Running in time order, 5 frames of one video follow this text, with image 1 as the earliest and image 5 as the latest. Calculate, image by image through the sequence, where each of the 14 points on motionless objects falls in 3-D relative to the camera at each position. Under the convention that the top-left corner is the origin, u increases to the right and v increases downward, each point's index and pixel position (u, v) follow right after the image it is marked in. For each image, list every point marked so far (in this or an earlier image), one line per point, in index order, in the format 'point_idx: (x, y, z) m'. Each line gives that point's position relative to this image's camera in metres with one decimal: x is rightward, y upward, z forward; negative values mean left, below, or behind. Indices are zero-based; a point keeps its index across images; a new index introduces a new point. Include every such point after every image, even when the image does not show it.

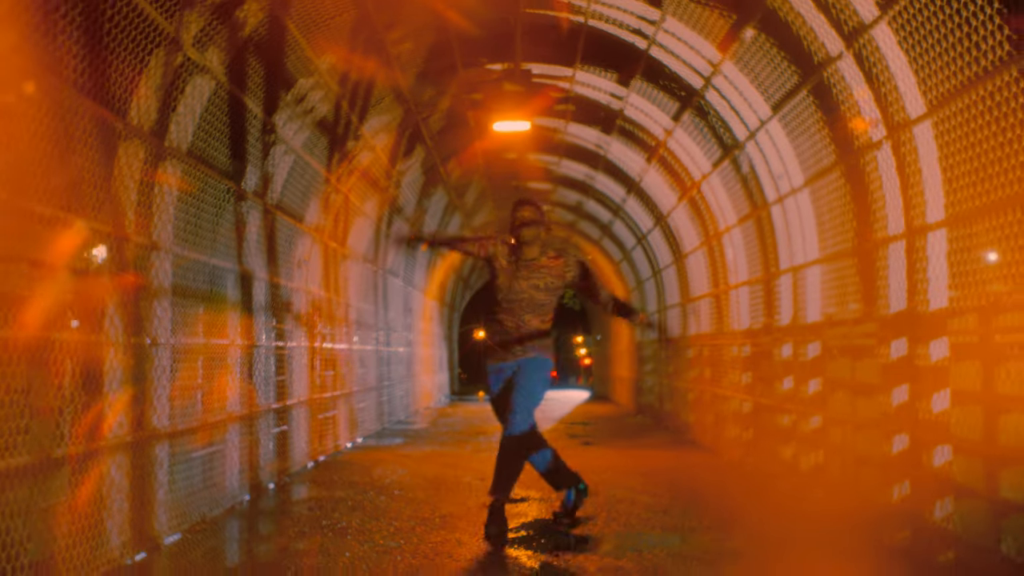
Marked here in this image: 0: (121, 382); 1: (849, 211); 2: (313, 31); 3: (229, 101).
0: (-1.3, -0.3, +4.8) m
1: (+1.4, +0.3, +5.7) m
2: (-0.9, +1.1, +5.8) m
3: (-1.1, +0.8, +5.6) m
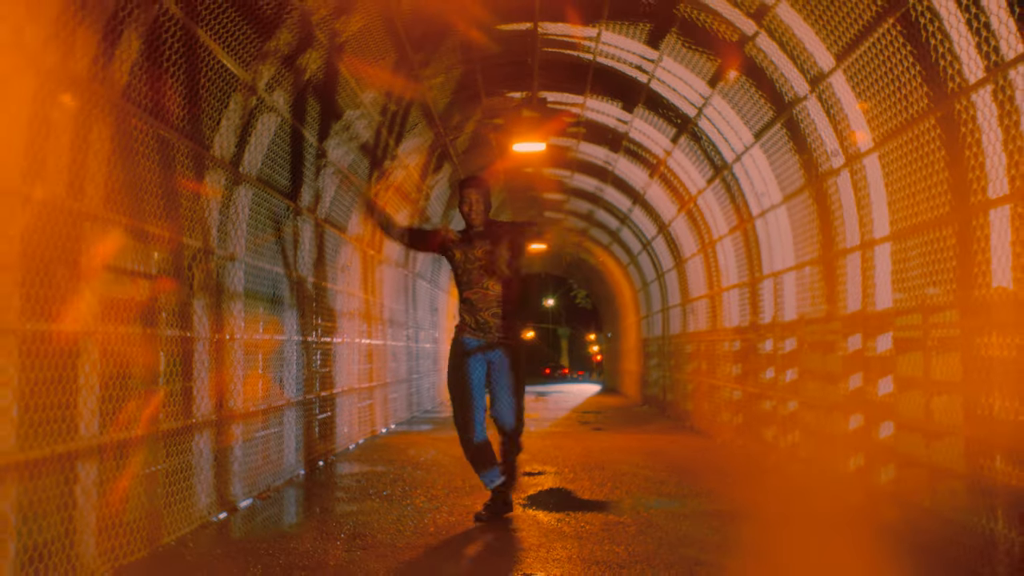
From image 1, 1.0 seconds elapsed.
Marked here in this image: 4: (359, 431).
0: (-1.3, -0.3, +5.7) m
1: (+1.5, +0.3, +6.6) m
2: (-0.8, +1.1, +6.8) m
3: (-1.1, +0.8, +6.5) m
4: (-1.0, -0.9, +8.8) m
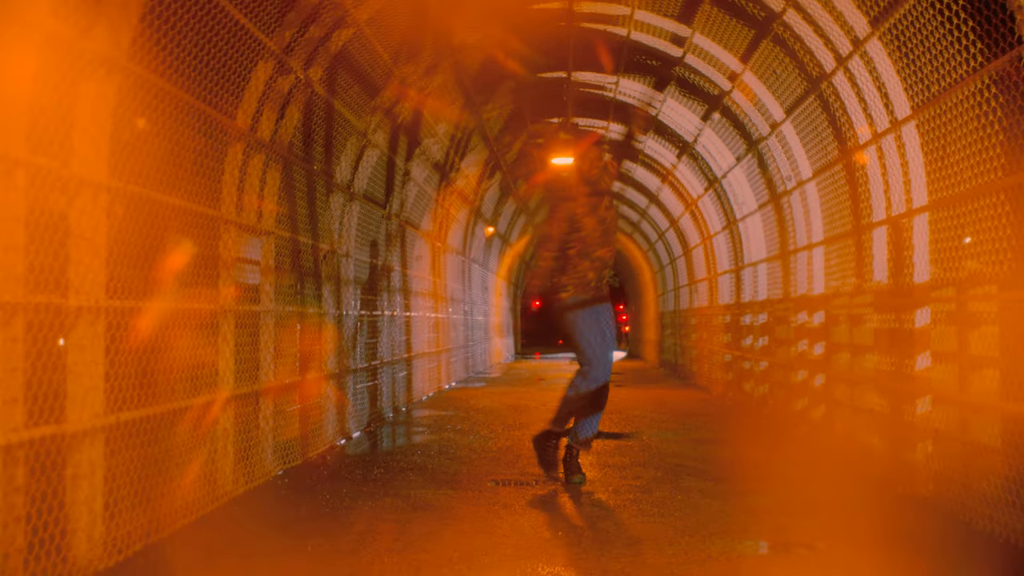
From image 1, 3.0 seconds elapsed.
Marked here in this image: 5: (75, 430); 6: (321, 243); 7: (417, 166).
0: (-1.0, -0.3, +7.9) m
1: (+1.7, +0.4, +8.7) m
2: (-0.5, +1.2, +8.9) m
3: (-0.8, +0.8, +8.6) m
4: (-0.7, -0.8, +10.9) m
5: (-1.3, -0.4, +3.9) m
6: (-1.1, +0.3, +7.6) m
7: (-0.7, +0.9, +9.5) m
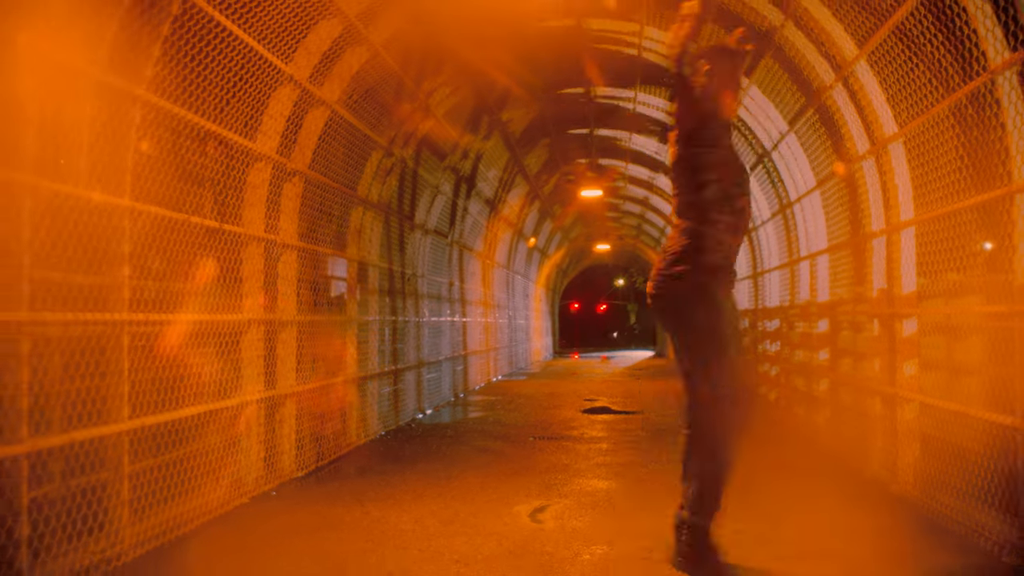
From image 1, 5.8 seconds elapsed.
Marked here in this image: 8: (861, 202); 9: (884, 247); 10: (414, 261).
0: (-0.8, -0.4, +10.6) m
1: (+2.0, +0.3, +11.4) m
2: (-0.2, +1.1, +11.6) m
3: (-0.5, +0.7, +11.4) m
4: (-0.3, -0.9, +13.6) m
5: (-1.1, -0.5, +6.6) m
6: (-0.8, +0.1, +10.3) m
7: (-0.4, +0.8, +12.2) m
8: (+1.7, +0.4, +6.8) m
9: (+1.7, +0.2, +6.4) m
10: (-0.8, +0.2, +10.6) m
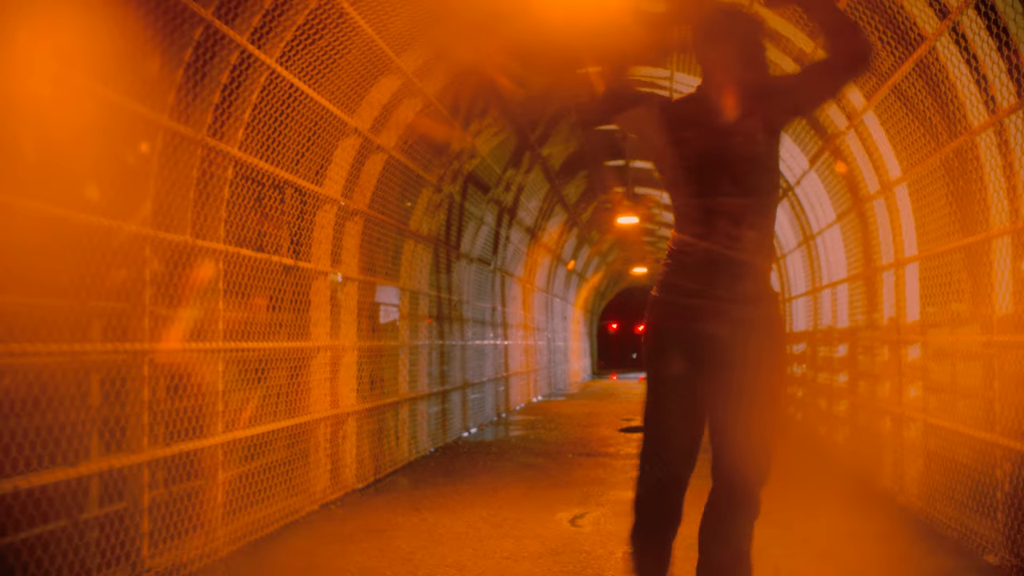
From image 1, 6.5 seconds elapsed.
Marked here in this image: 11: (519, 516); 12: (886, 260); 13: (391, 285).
0: (-0.4, -0.6, +11.3) m
1: (+2.3, +0.1, +12.0) m
2: (+0.1, +0.9, +12.3) m
3: (-0.2, +0.5, +12.1) m
4: (+0.1, -1.2, +14.3) m
5: (-0.9, -0.7, +7.3) m
6: (-0.5, -0.1, +11.0) m
7: (0.0, +0.5, +12.9) m
8: (+2.0, +0.3, +7.4) m
9: (+1.9, 0.0, +7.0) m
10: (-0.4, 0.0, +11.2) m
11: (0.0, -1.0, +6.1) m
12: (+1.9, +0.1, +7.1) m
13: (-0.8, 0.0, +8.7) m
